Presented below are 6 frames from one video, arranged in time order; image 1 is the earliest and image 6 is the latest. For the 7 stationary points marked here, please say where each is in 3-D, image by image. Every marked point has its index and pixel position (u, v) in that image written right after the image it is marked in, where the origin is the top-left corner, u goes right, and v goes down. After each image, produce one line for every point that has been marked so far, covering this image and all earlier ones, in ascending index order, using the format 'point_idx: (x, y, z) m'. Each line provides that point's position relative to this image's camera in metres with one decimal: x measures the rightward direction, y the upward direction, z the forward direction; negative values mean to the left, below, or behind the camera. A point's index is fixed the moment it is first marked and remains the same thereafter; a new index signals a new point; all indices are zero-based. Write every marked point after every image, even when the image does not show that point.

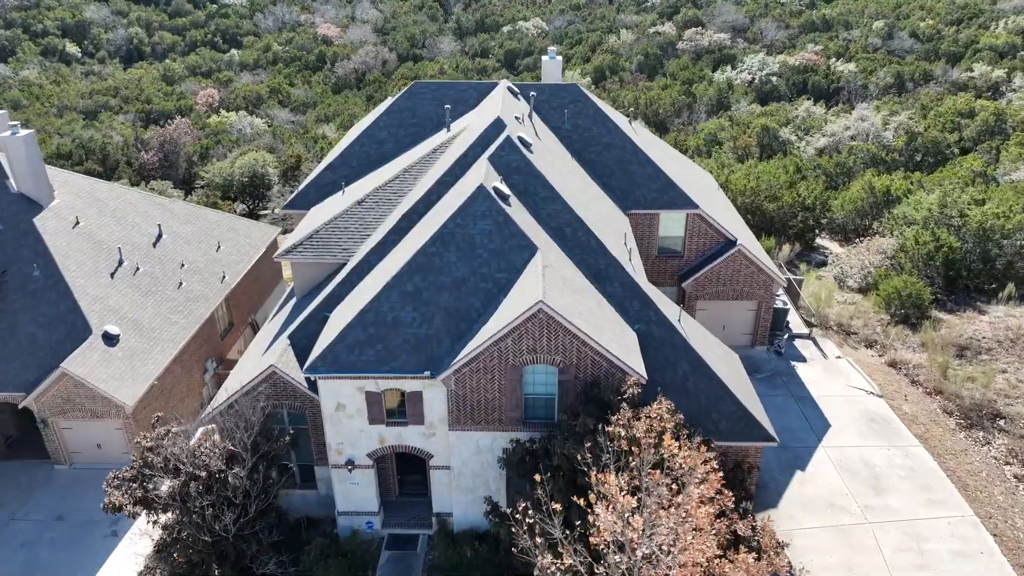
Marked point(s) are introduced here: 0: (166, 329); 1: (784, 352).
0: (-8.2, -1.0, +16.8) m
1: (+6.4, -1.5, +16.8) m
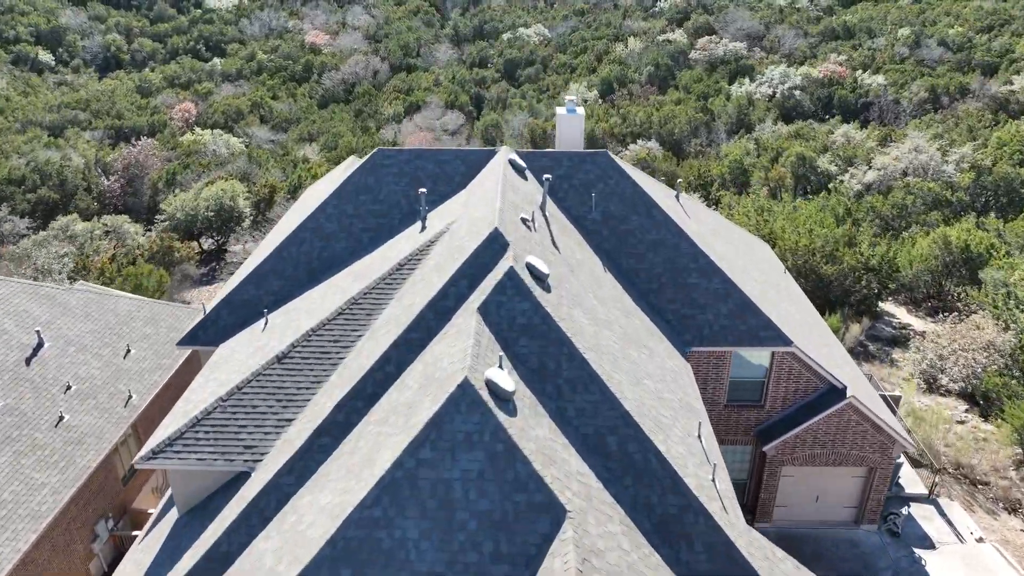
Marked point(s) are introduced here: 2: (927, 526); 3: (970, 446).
0: (-8.1, -3.5, +11.8) m
1: (+6.5, -4.1, +11.8) m
2: (+7.0, -4.0, +12.1) m
3: (+9.3, -3.3, +14.5) m
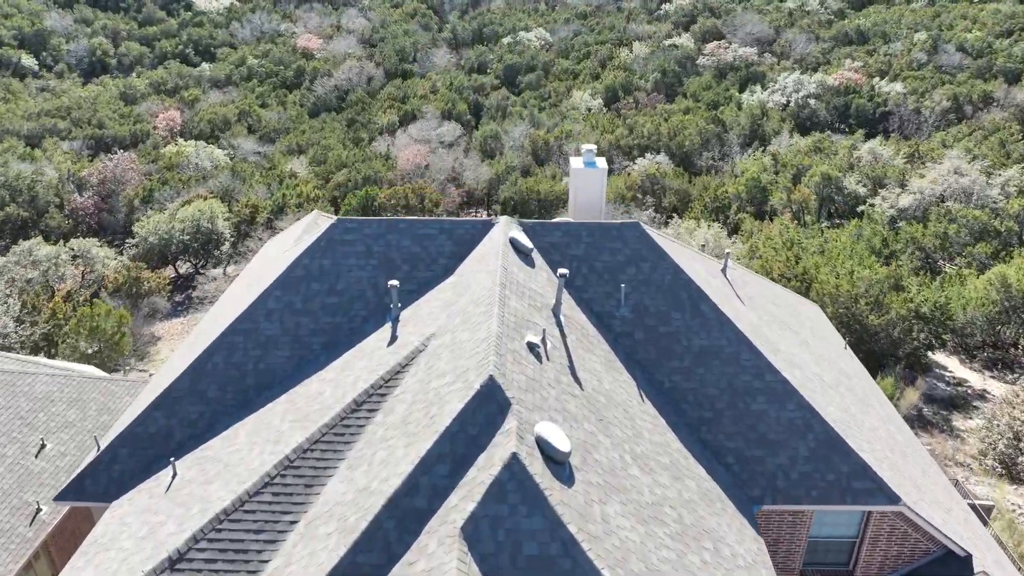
0: (-8.1, -5.0, +9.0) m
1: (+6.5, -5.5, +9.0) m
2: (+7.1, -5.5, +9.3) m
3: (+9.3, -4.7, +11.6) m
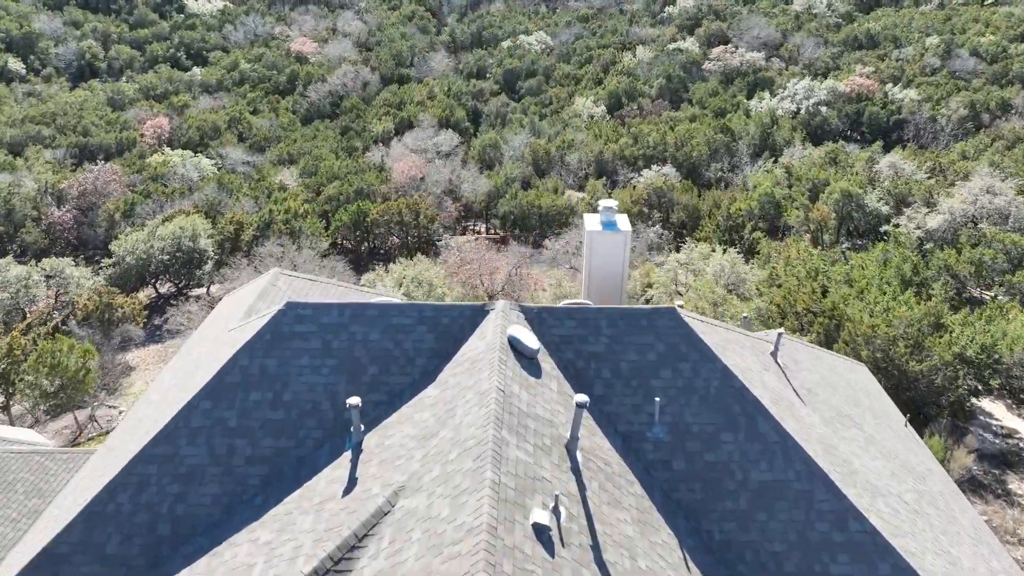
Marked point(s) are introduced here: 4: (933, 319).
0: (-8.1, -6.0, +7.0) m
1: (+6.5, -6.5, +7.0) m
2: (+7.1, -6.5, +7.2) m
3: (+9.3, -5.8, +9.6) m
4: (+11.3, -0.8, +19.3) m
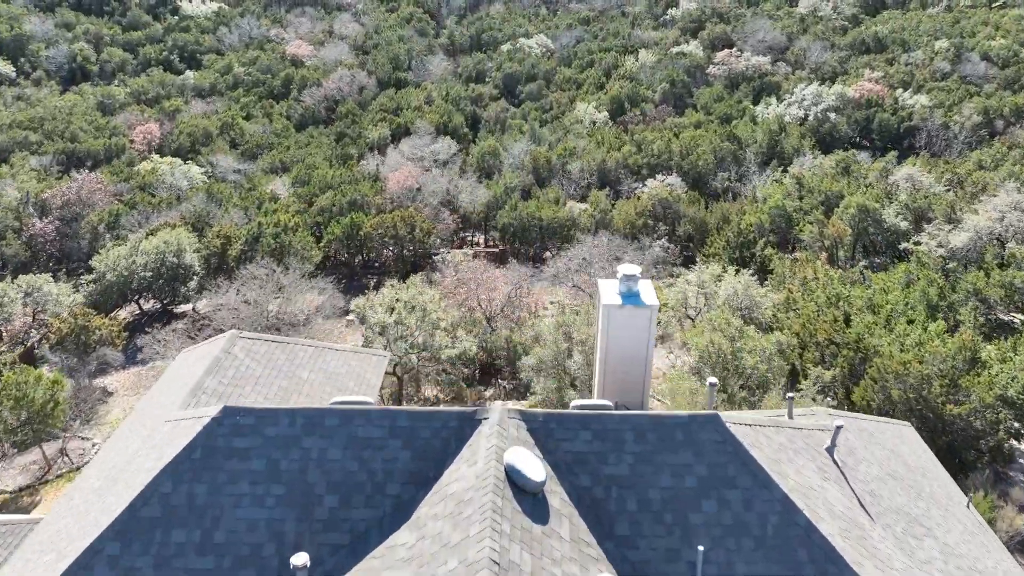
0: (-8.1, -6.8, +5.5) m
1: (+6.5, -7.3, +5.5) m
2: (+7.0, -7.3, +5.7) m
3: (+9.3, -6.5, +8.1) m
4: (+11.3, -1.6, +17.7) m
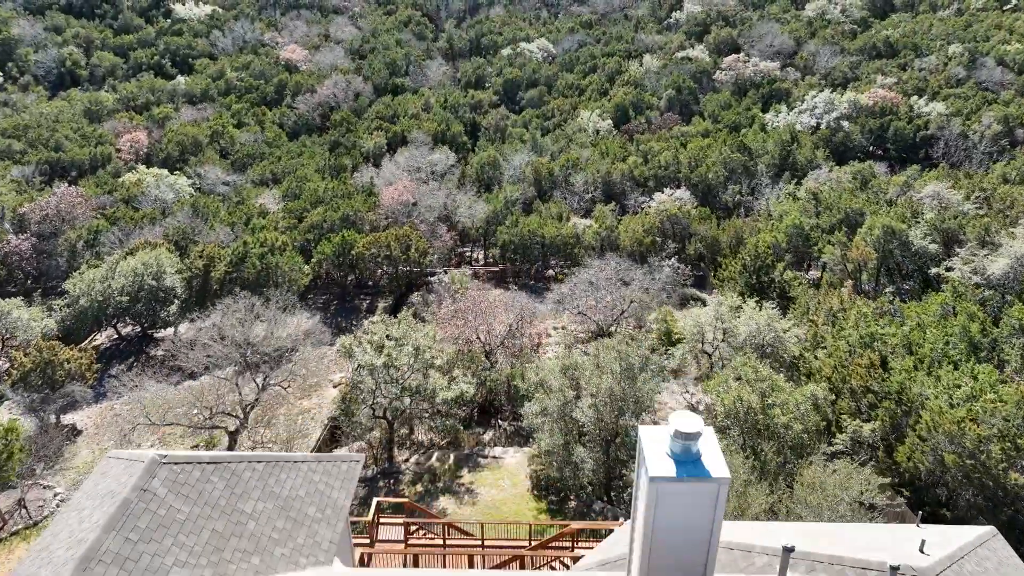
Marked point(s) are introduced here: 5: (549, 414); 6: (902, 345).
0: (-8.1, -7.8, +3.5) m
1: (+6.5, -8.3, +3.5) m
2: (+7.1, -8.3, +3.8) m
3: (+9.3, -7.6, +6.1) m
4: (+11.4, -2.7, +15.8) m
5: (+1.0, -3.2, +18.1) m
6: (+10.7, -1.5, +19.6) m
